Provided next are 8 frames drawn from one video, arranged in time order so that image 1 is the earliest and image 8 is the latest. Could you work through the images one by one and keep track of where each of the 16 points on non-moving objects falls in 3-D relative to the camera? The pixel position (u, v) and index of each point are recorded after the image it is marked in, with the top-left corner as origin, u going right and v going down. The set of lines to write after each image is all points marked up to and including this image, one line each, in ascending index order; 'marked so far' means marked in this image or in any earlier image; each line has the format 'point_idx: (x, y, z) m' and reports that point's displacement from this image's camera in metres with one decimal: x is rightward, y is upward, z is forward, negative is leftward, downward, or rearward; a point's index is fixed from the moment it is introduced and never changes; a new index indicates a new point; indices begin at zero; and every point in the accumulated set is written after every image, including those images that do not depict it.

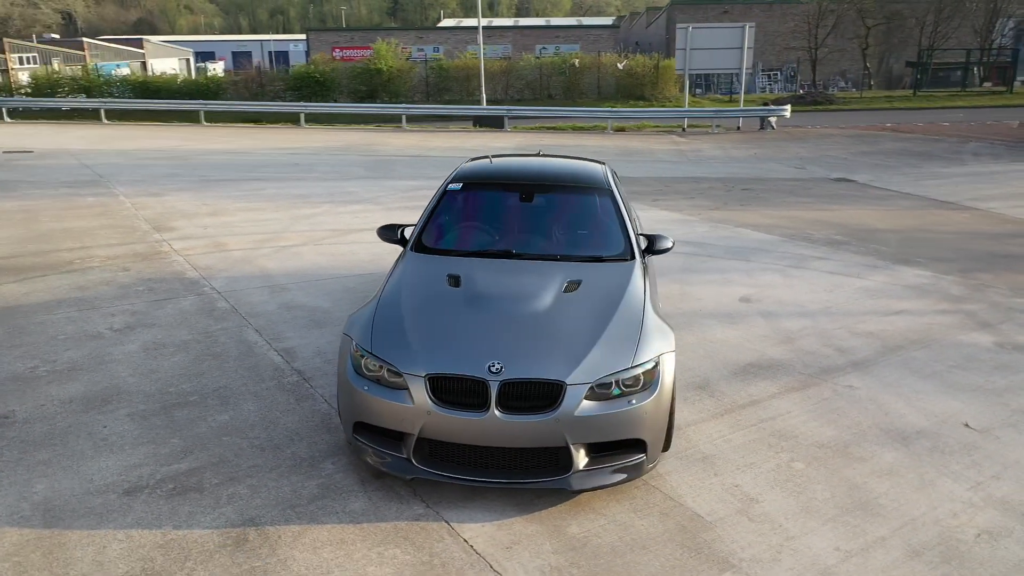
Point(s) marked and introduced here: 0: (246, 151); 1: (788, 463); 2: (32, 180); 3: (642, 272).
0: (-6.3, +3.2, +19.3) m
1: (+1.5, -1.0, +4.5) m
2: (-8.0, +1.8, +13.7) m
3: (+0.8, +0.1, +5.1) m
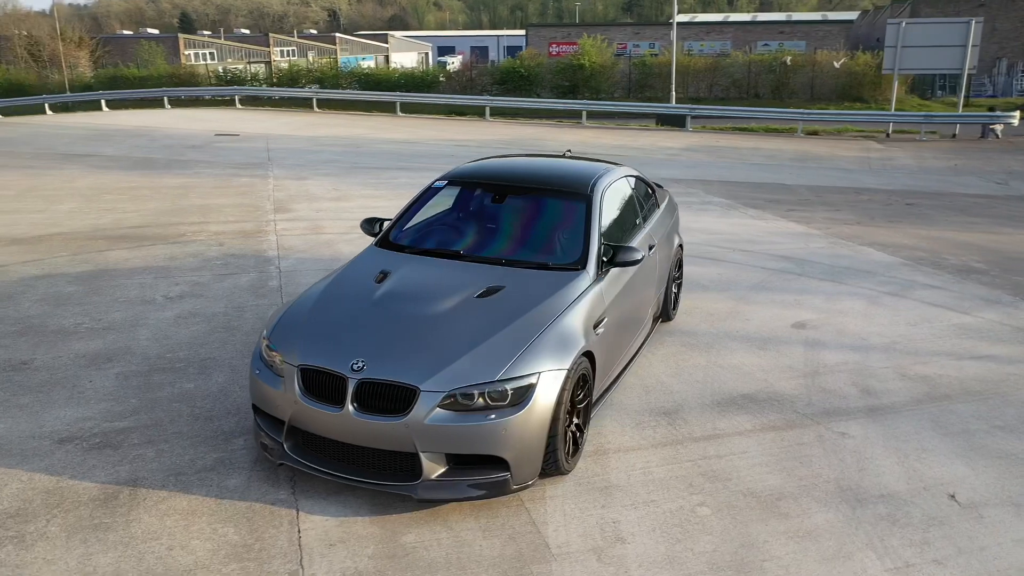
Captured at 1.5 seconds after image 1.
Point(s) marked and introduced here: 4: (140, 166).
0: (-2.3, +3.6, +20.3) m
1: (+0.9, -1.1, +4.1) m
2: (-5.6, +2.4, +15.4) m
3: (+0.5, 0.0, +4.8) m
4: (-6.5, +2.1, +14.1) m
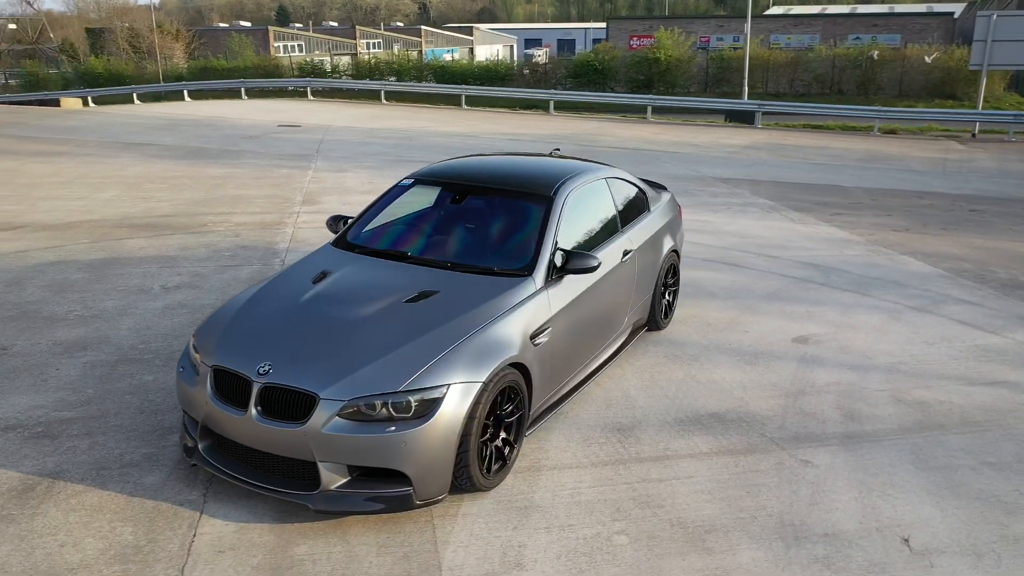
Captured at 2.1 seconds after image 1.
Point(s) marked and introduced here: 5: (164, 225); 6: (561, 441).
0: (-0.9, +3.8, +20.3) m
1: (+0.5, -1.2, +3.9) m
2: (-4.8, +2.7, +15.8) m
3: (+0.1, 0.0, +4.6) m
4: (-5.7, +2.4, +14.6) m
5: (-4.1, +0.7, +9.5) m
6: (+0.3, -0.9, +4.7) m
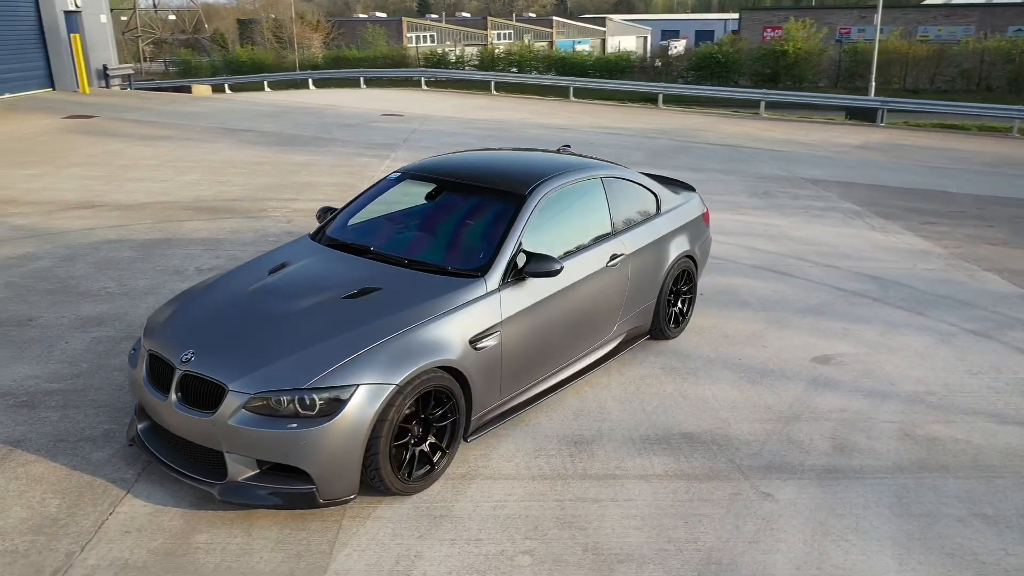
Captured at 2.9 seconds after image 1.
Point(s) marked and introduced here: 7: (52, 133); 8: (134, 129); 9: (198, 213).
0: (+1.5, +3.9, +20.0) m
1: (0.0, -1.2, +3.7) m
2: (-3.1, +3.0, +16.2) m
3: (-0.1, 0.0, +4.4) m
4: (-4.3, +2.7, +15.2) m
5: (-3.5, +1.0, +9.9) m
6: (0.0, -0.9, +4.6) m
7: (-8.6, +2.9, +15.2) m
8: (-7.3, +3.1, +16.0) m
9: (-3.7, +0.9, +9.6) m
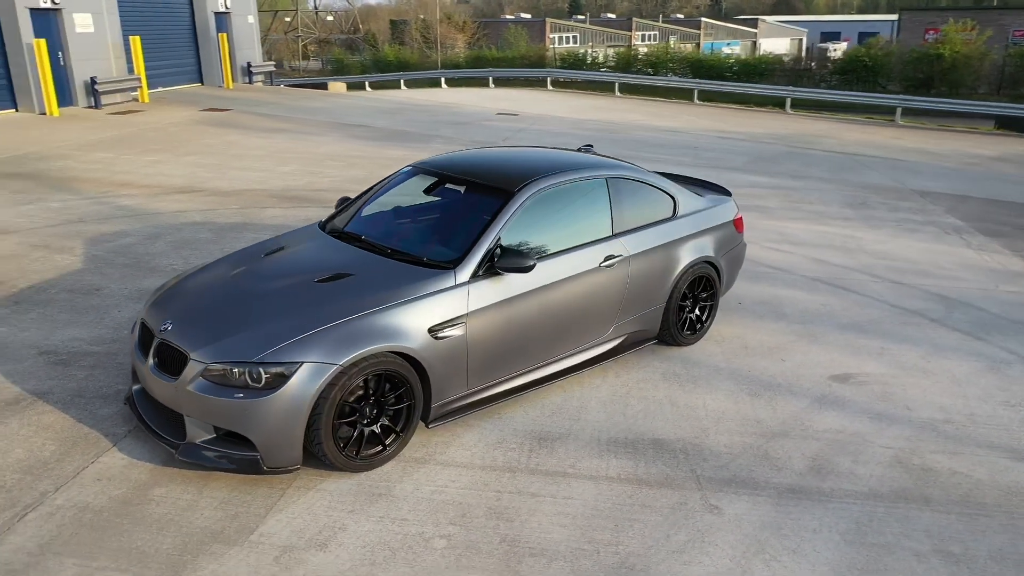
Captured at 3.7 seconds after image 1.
0: (+4.1, +3.8, +19.7) m
1: (-0.4, -1.2, +3.8) m
2: (-1.1, +3.1, +16.6) m
3: (-0.3, 0.0, +4.6) m
4: (-2.4, +2.9, +15.8) m
5: (-2.6, +1.2, +10.5) m
6: (-0.2, -0.9, +4.7) m
7: (-6.7, +3.4, +16.6) m
8: (-5.3, +3.5, +17.1) m
9: (-2.9, +1.1, +10.3) m
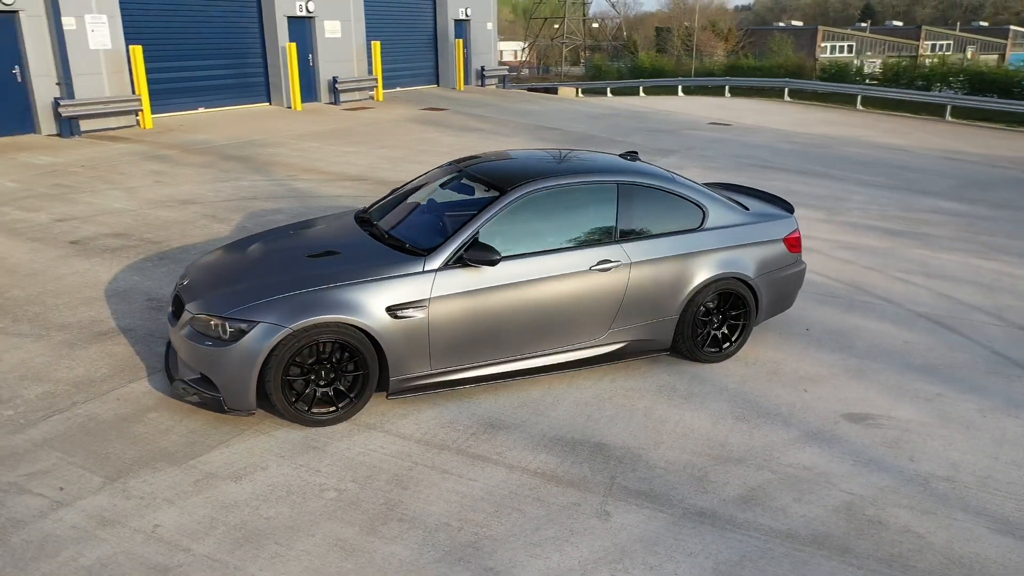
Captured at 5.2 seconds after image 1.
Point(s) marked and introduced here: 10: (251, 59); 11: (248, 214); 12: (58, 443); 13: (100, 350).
0: (+8.7, +3.0, +17.9) m
1: (-0.9, -1.0, +4.2) m
2: (+2.7, +2.9, +16.6) m
3: (-0.5, +0.1, +4.9) m
4: (+1.2, +2.9, +16.3) m
5: (-0.8, +1.3, +11.3) m
6: (-0.5, -0.8, +5.0) m
7: (-2.5, +3.8, +18.3) m
8: (-1.0, +3.7, +18.4) m
9: (-1.1, +1.3, +11.2) m
10: (-6.1, +5.4, +19.1) m
11: (-3.1, +0.9, +9.6) m
12: (-2.5, -0.9, +4.5) m
13: (-2.9, -0.4, +5.8) m
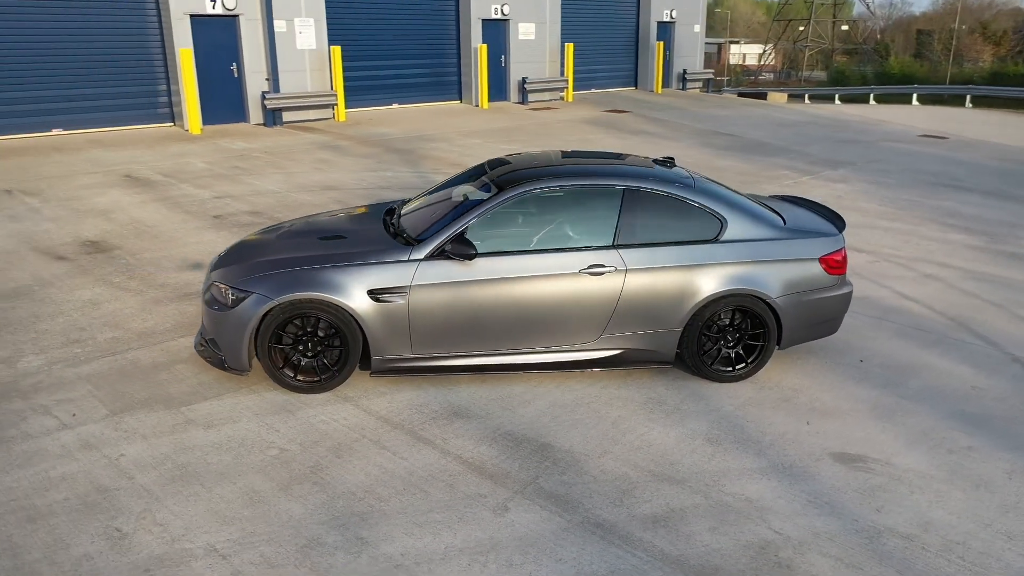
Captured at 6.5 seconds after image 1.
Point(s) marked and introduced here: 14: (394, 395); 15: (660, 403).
0: (+12.0, +2.1, +15.2) m
1: (-1.3, -0.9, +4.7) m
2: (+6.0, +2.6, +15.5) m
3: (-0.7, +0.2, +5.2) m
4: (+4.4, +2.7, +15.6) m
5: (+1.0, +1.3, +11.4) m
6: (-0.7, -0.7, +5.3) m
7: (+1.4, +3.8, +18.6) m
8: (+2.9, +3.6, +18.3) m
9: (+0.6, +1.3, +11.4) m
10: (-1.6, +5.7, +20.4) m
11: (-1.8, +1.1, +10.5) m
12: (-2.8, -0.6, +5.4) m
13: (-2.8, -0.2, +6.7) m
14: (-0.8, -0.7, +5.3) m
15: (+1.0, -0.8, +5.3) m
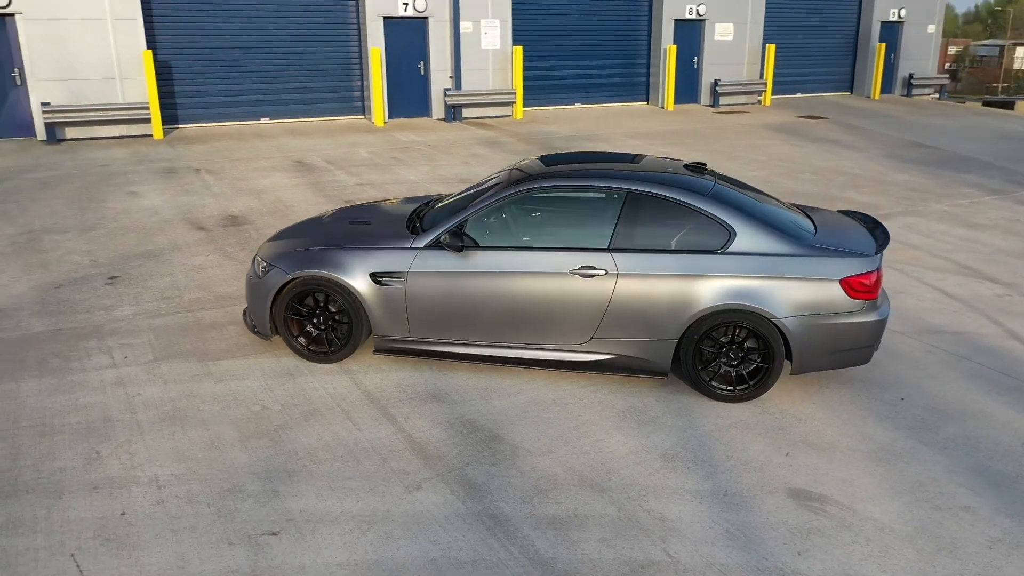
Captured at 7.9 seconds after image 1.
0: (+14.3, +1.0, +11.5) m
1: (-1.6, -0.7, +5.2) m
2: (+8.7, +1.9, +13.6) m
3: (-0.7, +0.3, +5.6) m
4: (+7.2, +2.2, +14.1) m
5: (+2.7, +1.2, +11.0) m
6: (-0.8, -0.6, +5.7) m
7: (+5.4, +3.5, +17.8) m
8: (+6.6, +3.2, +17.0) m
9: (+2.3, +1.2, +11.1) m
10: (+3.1, +5.7, +20.3) m
11: (-0.2, +1.2, +10.9) m
12: (-2.7, -0.3, +6.3) m
13: (-2.3, +0.1, +7.6) m
14: (-0.8, -0.6, +5.7) m
15: (+0.8, -0.8, +5.2) m
